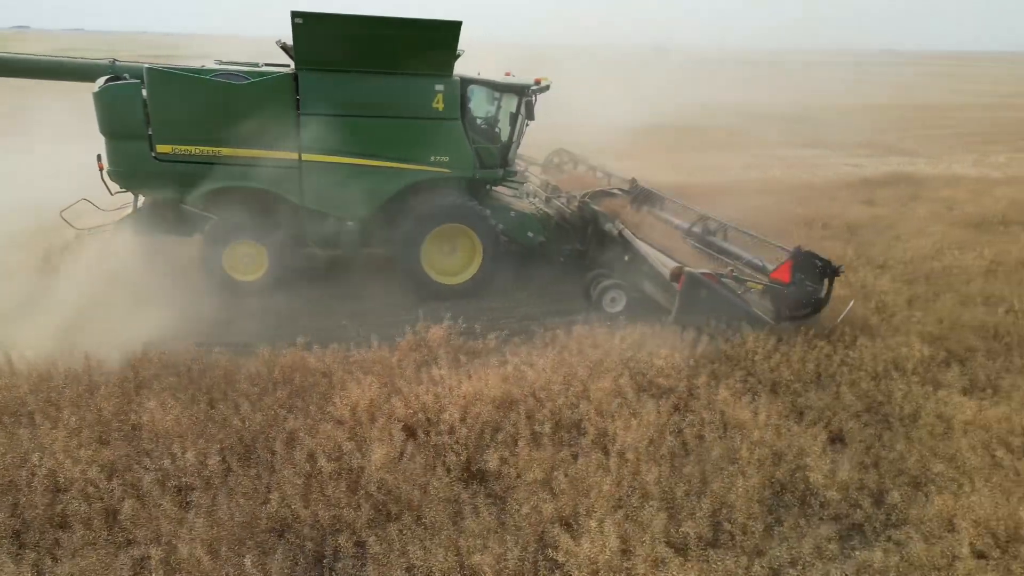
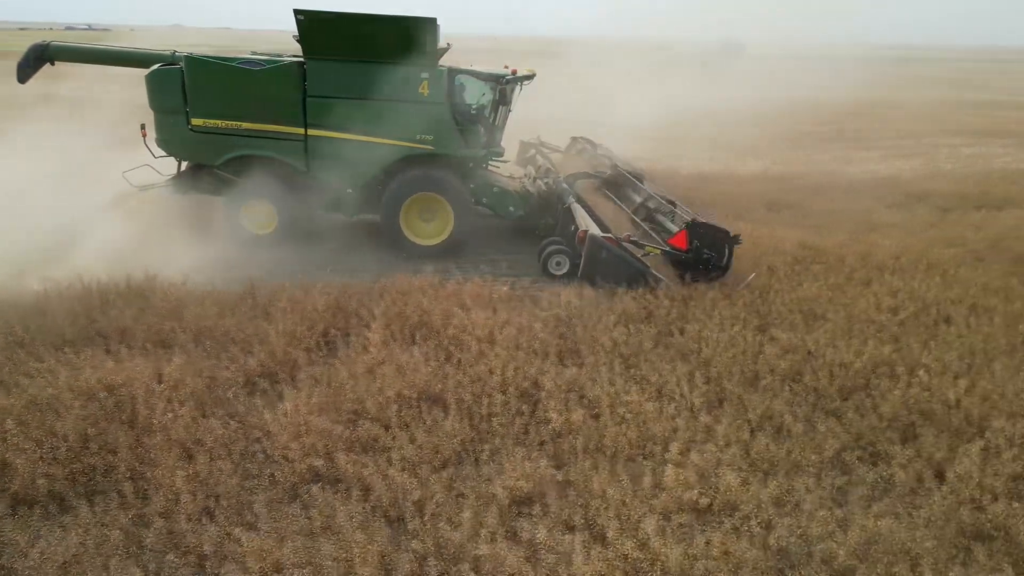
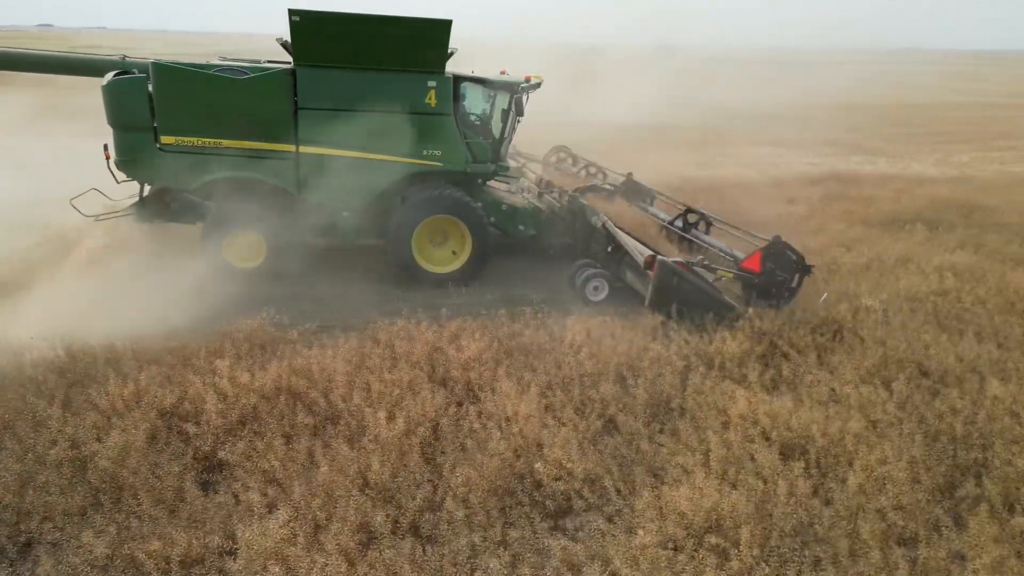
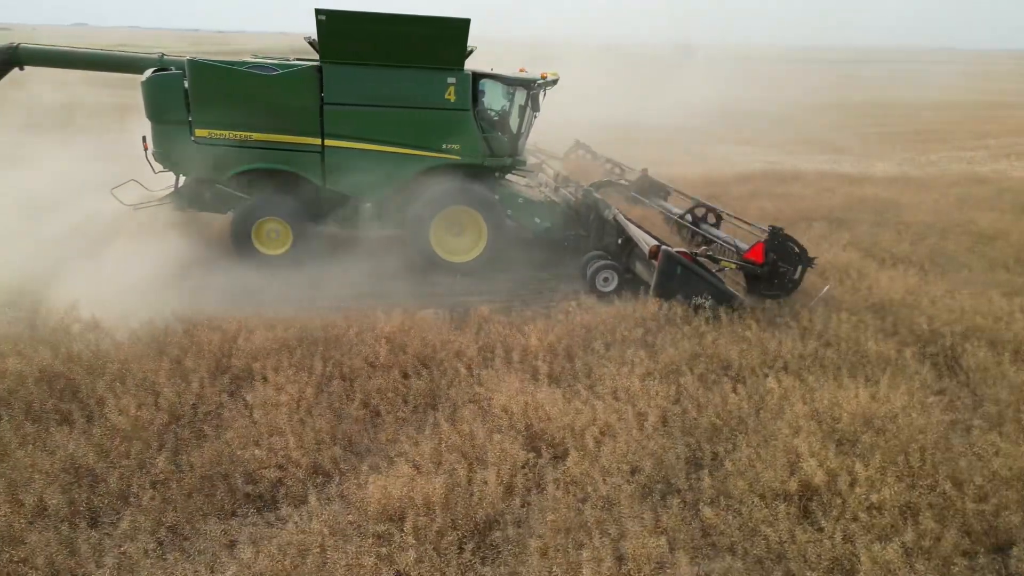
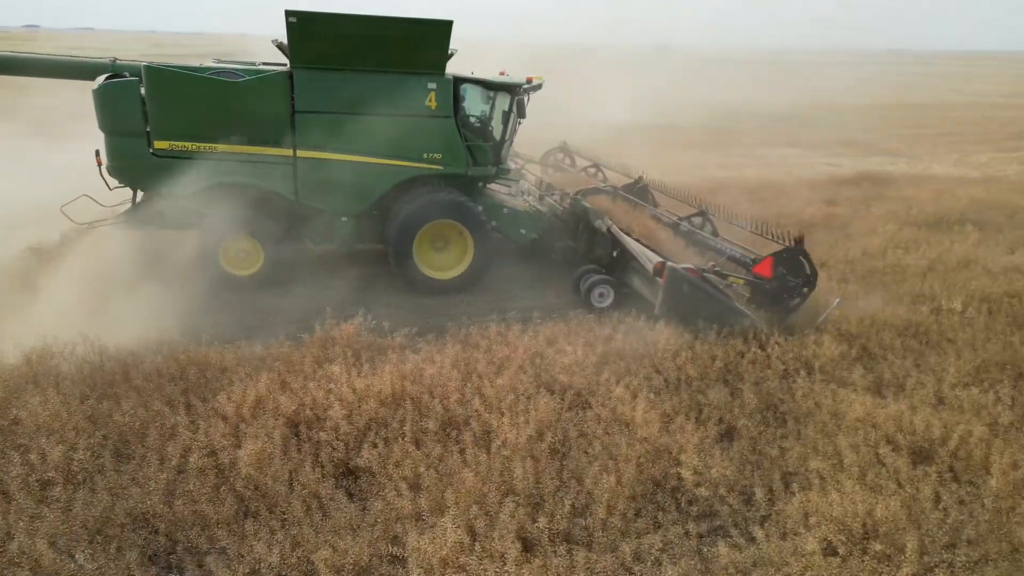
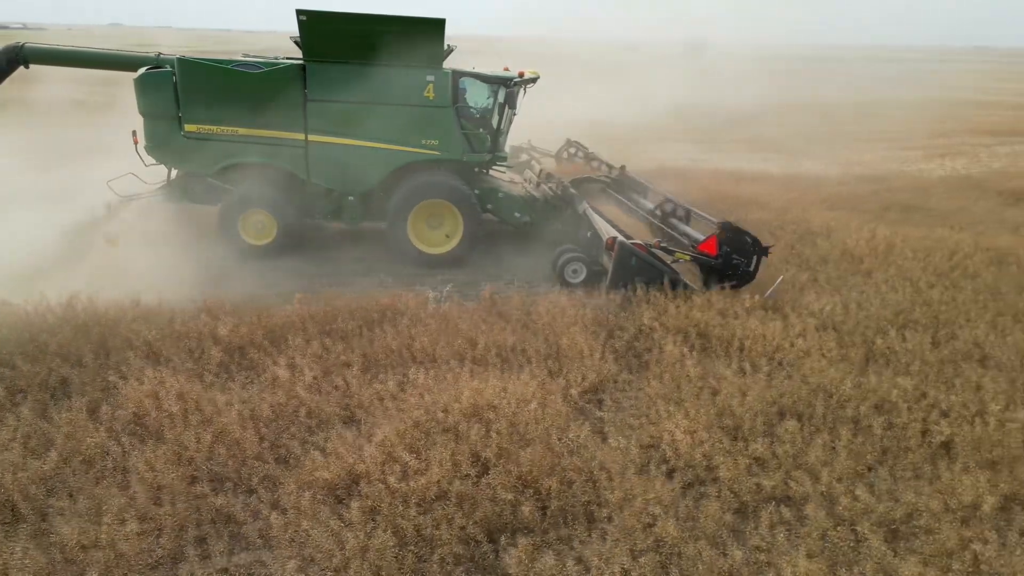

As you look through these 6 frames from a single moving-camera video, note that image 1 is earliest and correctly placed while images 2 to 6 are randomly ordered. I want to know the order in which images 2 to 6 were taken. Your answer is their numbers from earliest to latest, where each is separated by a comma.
5, 3, 4, 6, 2
